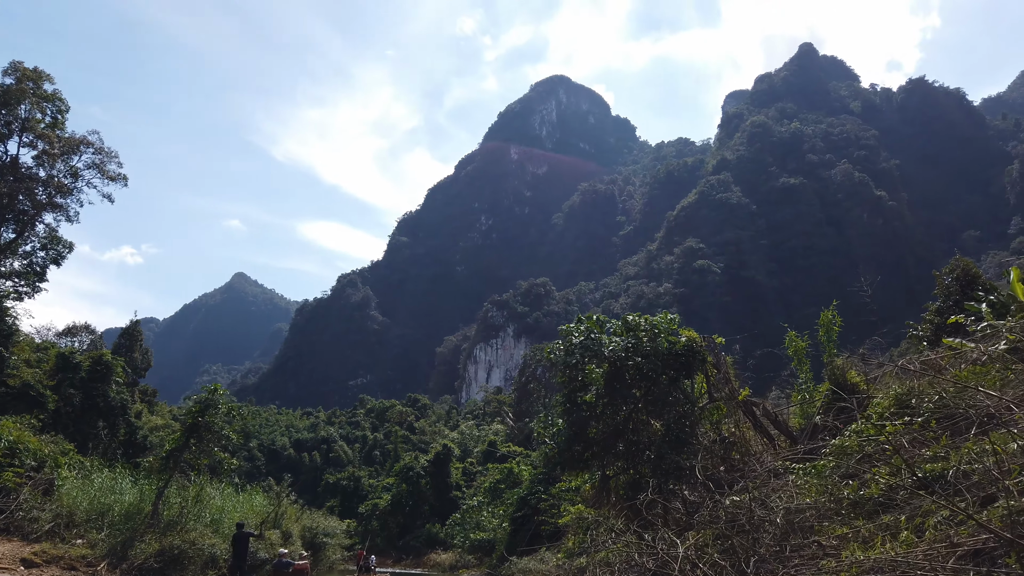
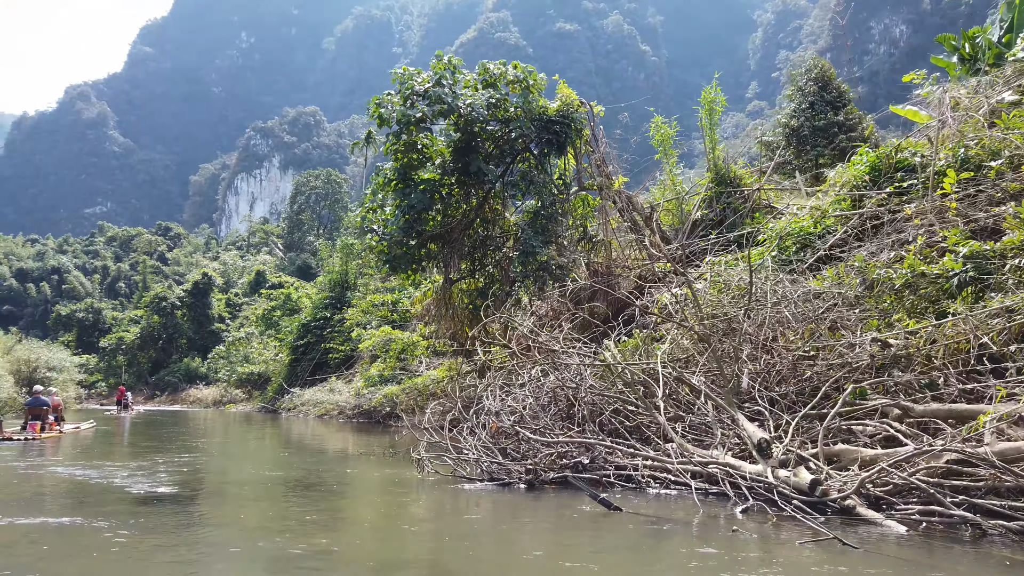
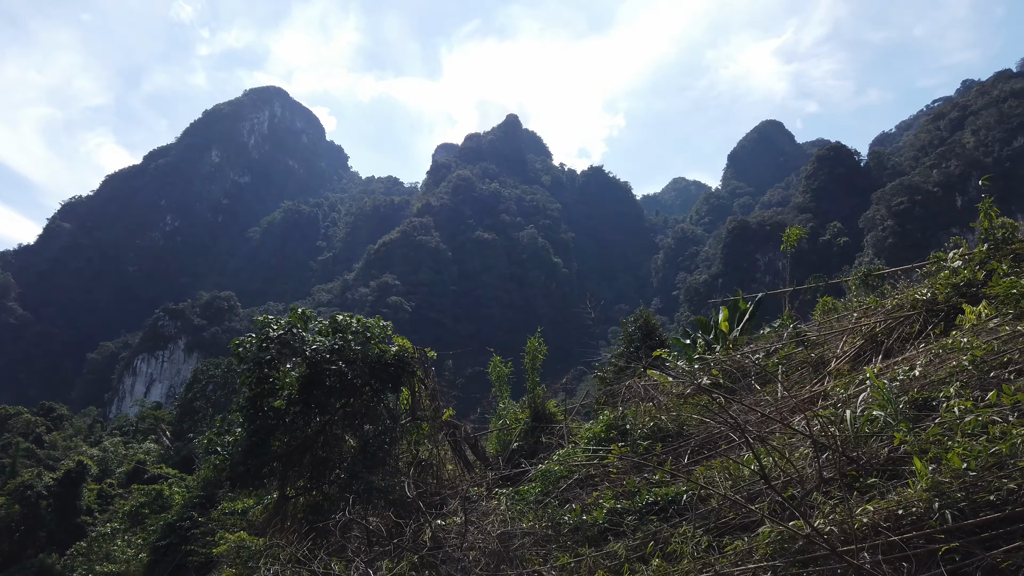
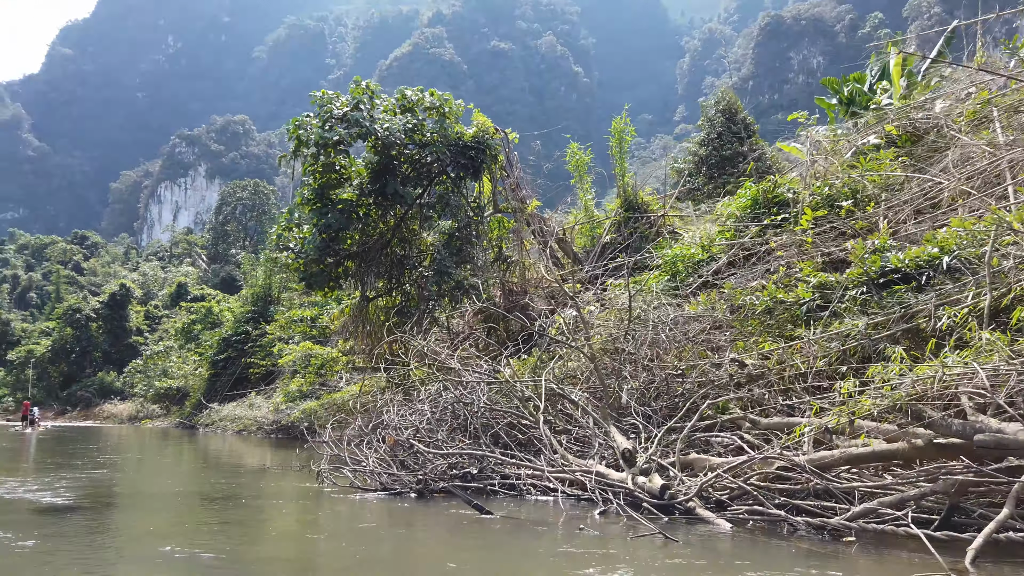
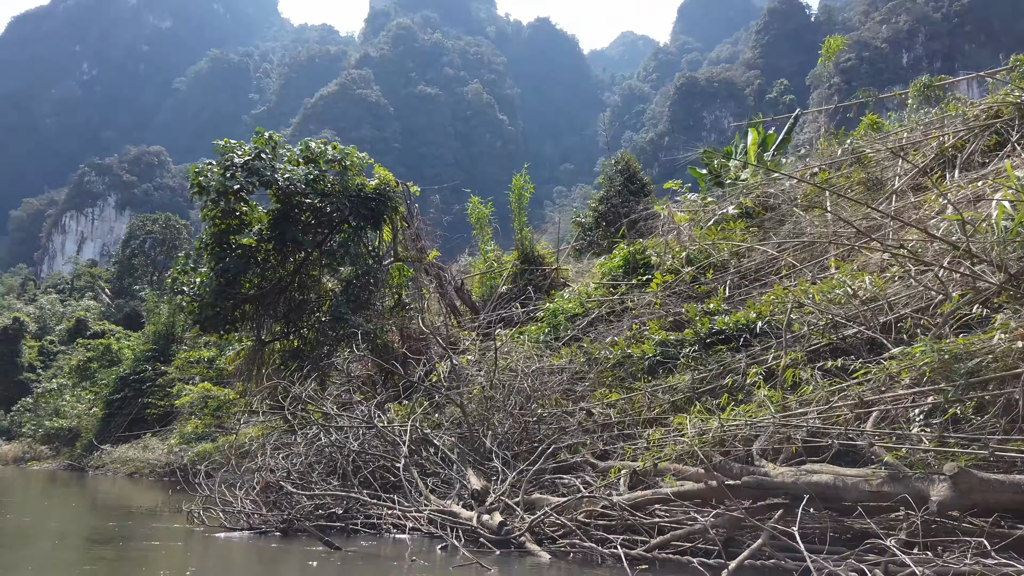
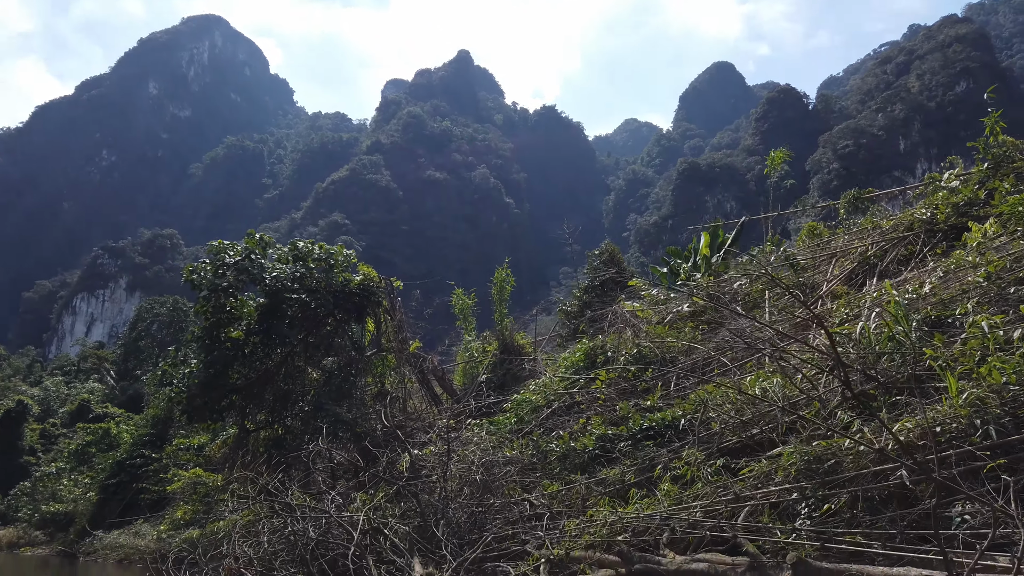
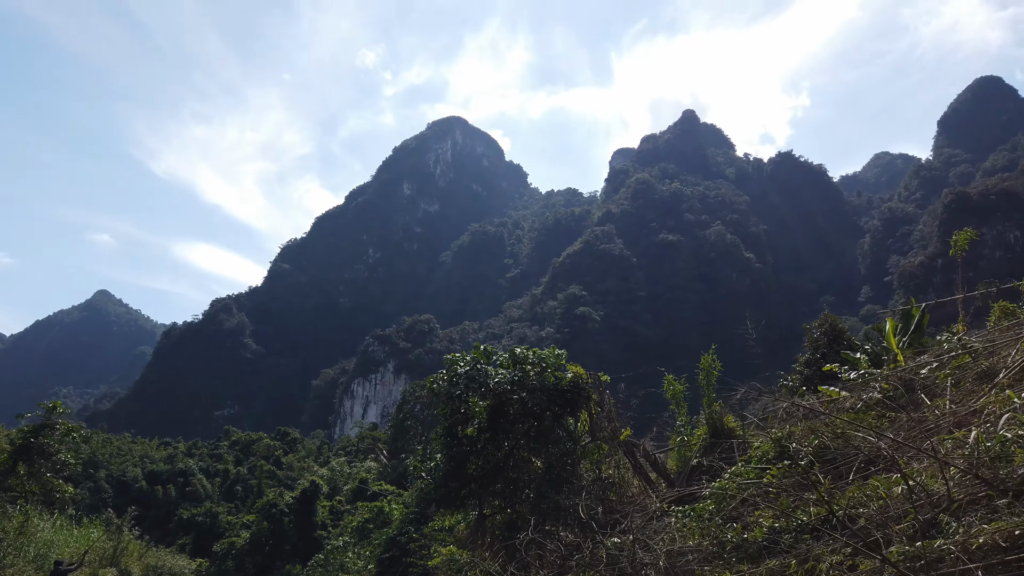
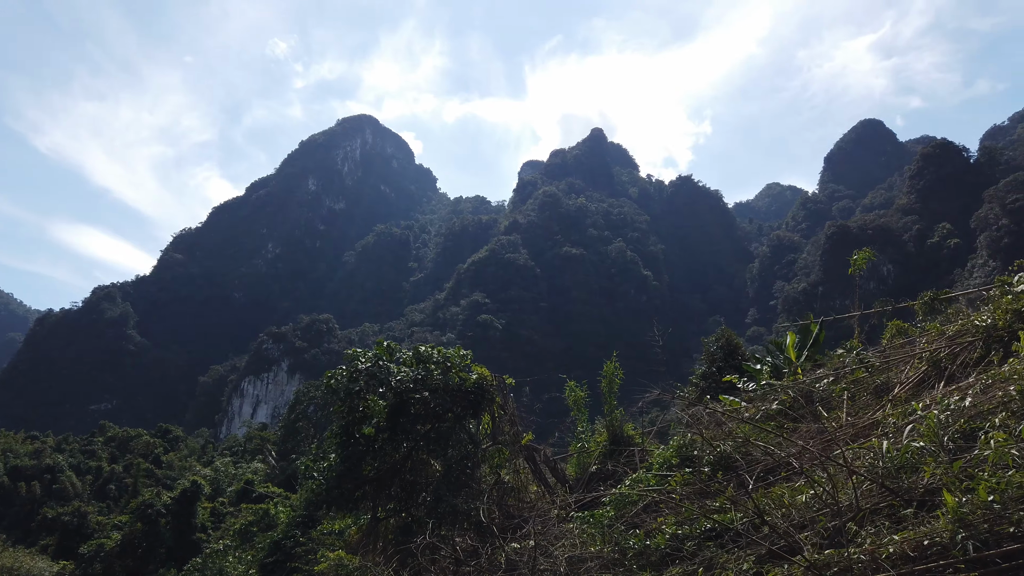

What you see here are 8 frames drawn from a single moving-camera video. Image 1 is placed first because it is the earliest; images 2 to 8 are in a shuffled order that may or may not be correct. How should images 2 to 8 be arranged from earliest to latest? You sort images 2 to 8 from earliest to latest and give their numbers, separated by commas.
7, 8, 3, 6, 5, 4, 2
